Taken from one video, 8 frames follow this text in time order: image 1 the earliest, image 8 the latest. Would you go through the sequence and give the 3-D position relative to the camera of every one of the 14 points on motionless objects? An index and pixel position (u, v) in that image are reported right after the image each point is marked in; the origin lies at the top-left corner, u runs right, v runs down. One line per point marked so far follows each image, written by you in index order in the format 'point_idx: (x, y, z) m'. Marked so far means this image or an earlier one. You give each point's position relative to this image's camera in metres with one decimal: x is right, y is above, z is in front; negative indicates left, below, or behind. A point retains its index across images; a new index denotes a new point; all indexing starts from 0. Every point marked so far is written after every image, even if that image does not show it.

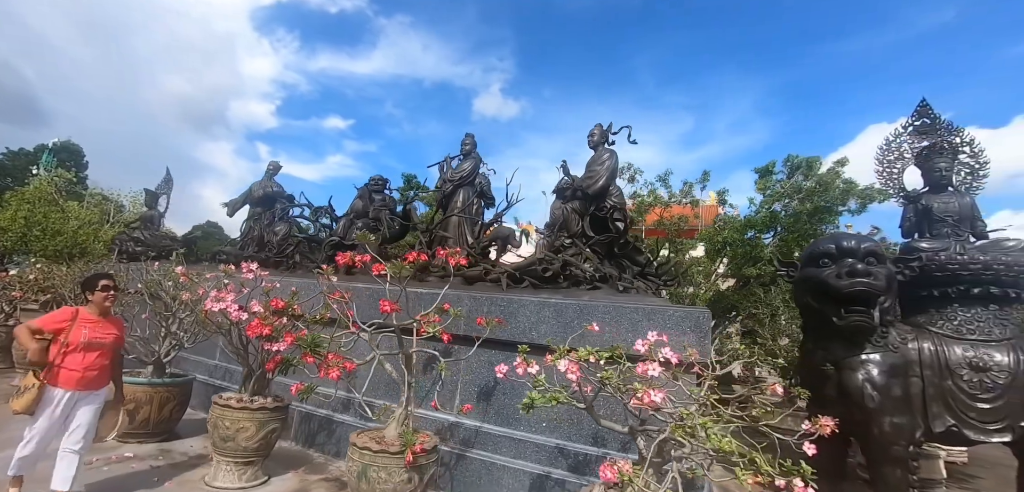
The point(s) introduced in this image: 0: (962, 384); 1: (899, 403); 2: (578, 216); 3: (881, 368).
0: (+2.9, -0.9, +3.1) m
1: (+2.5, -1.0, +3.1) m
2: (+0.6, +0.3, +4.8) m
3: (+2.5, -0.8, +3.2) m
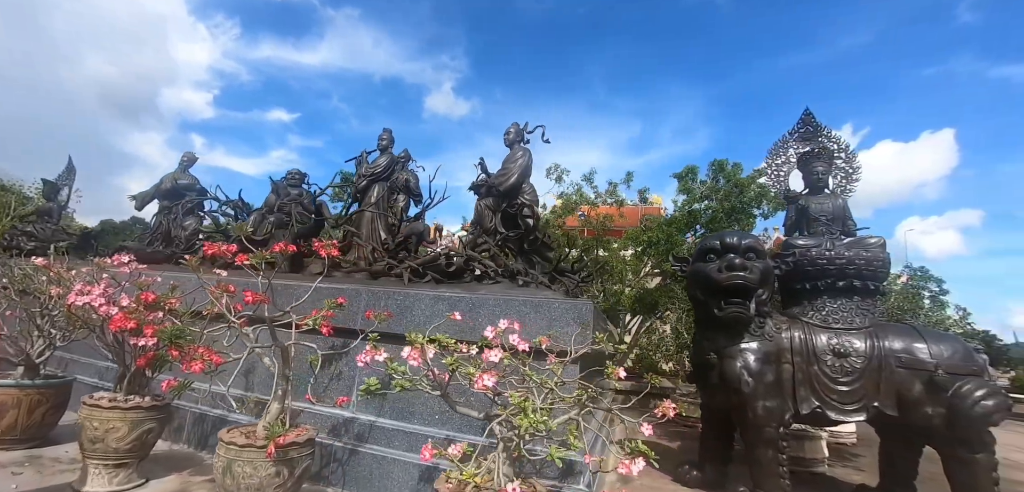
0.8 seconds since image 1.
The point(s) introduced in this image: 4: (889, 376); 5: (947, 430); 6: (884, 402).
0: (+2.2, -0.9, +3.4) m
1: (+1.8, -1.0, +3.4) m
2: (-0.2, +0.3, +4.8) m
3: (+1.7, -0.8, +3.4) m
4: (+2.5, -0.9, +3.2) m
5: (+2.8, -1.2, +3.0) m
6: (+2.5, -1.0, +3.2) m
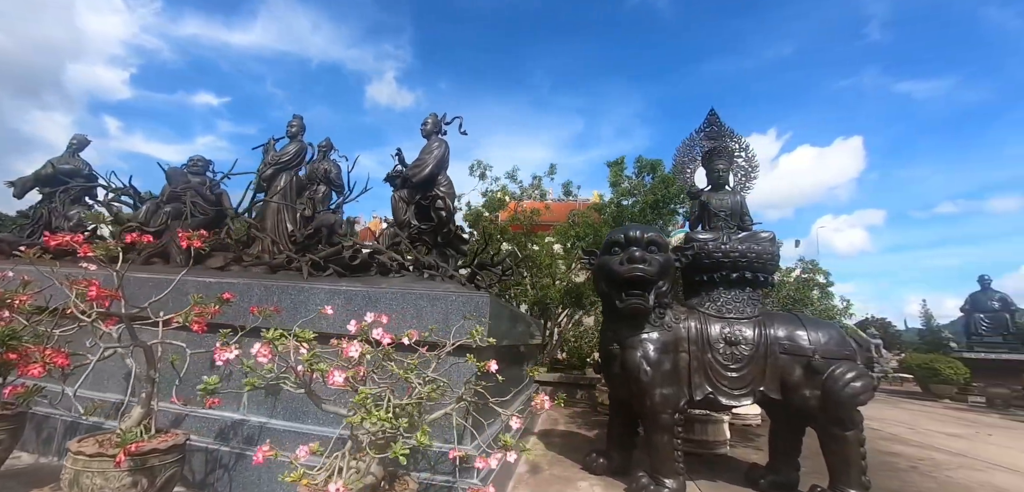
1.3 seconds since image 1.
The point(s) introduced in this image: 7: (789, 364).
0: (+1.5, -0.8, +3.5) m
1: (+1.1, -0.9, +3.5) m
2: (-1.0, +0.4, +4.7) m
3: (+1.1, -0.7, +3.5) m
4: (+1.9, -0.8, +3.4) m
5: (+2.1, -1.1, +3.2) m
6: (+1.8, -1.0, +3.4) m
7: (+2.0, -0.8, +3.3) m
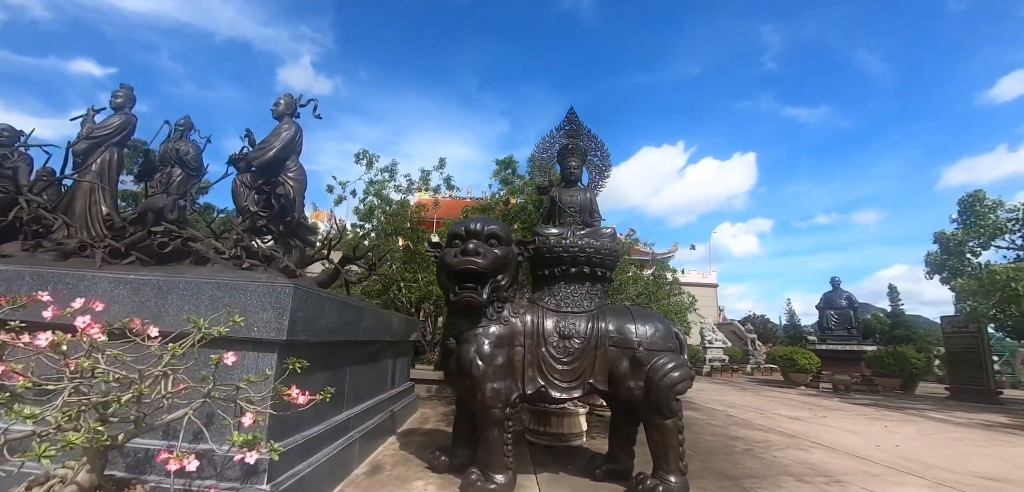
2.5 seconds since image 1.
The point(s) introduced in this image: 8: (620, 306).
0: (+0.3, -0.8, +3.6) m
1: (-0.1, -0.9, +3.5) m
2: (-2.4, +0.5, +4.3) m
3: (-0.2, -0.7, +3.5) m
4: (+0.7, -0.8, +3.5) m
5: (+0.9, -1.1, +3.4) m
6: (+0.6, -1.0, +3.5) m
7: (+0.8, -0.8, +3.4) m
8: (+0.9, -0.5, +3.7) m
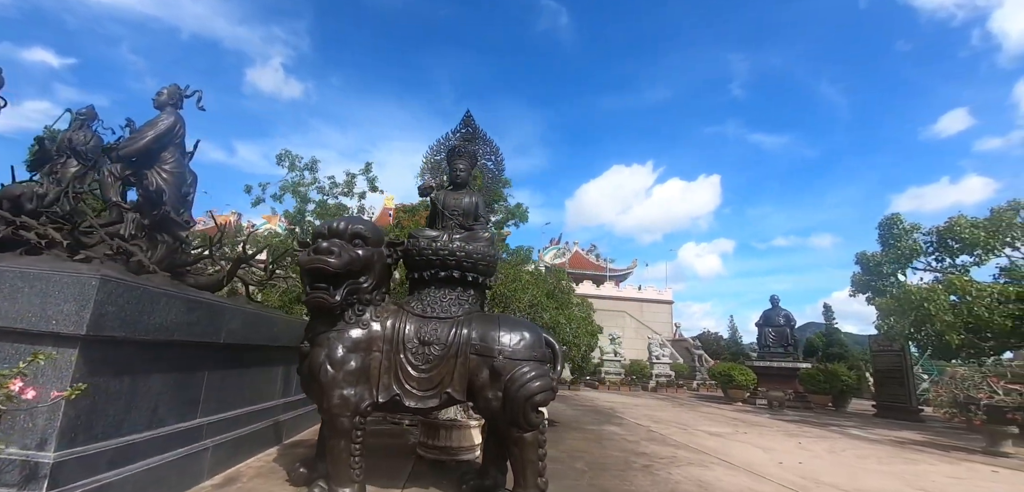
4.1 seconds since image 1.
0: (-0.7, -0.8, +3.4) m
1: (-1.1, -0.9, +3.3) m
2: (-3.4, +0.6, +4.1) m
3: (-1.2, -0.7, +3.3) m
4: (-0.3, -0.8, +3.3) m
5: (-0.1, -1.1, +3.2) m
6: (-0.4, -1.0, +3.3) m
7: (-0.2, -0.8, +3.3) m
8: (-0.2, -0.5, +3.6) m
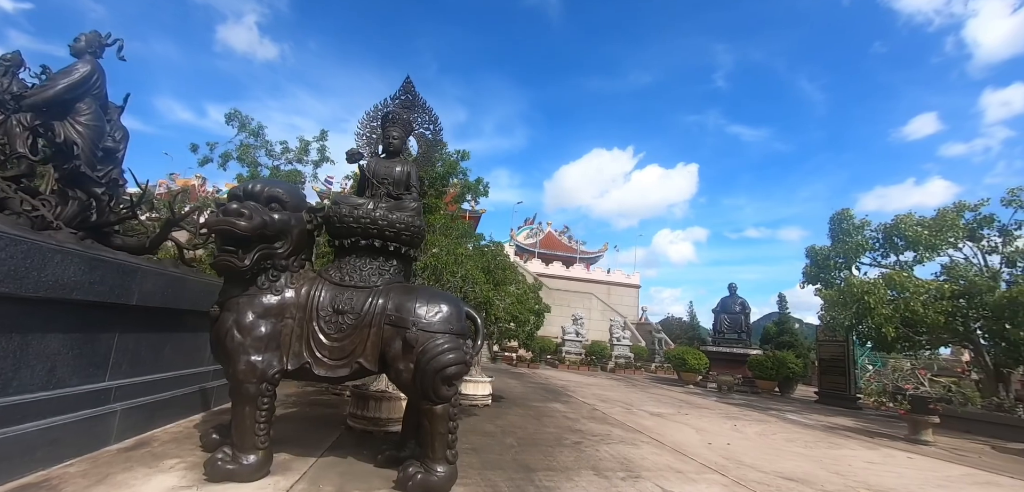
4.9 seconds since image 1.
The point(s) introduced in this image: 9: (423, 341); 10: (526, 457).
0: (-1.3, -0.5, +3.3) m
1: (-1.7, -0.6, +3.2) m
2: (-4.0, +0.9, +3.8) m
3: (-1.8, -0.4, +3.2) m
4: (-0.9, -0.6, +3.3) m
5: (-0.7, -0.9, +3.2) m
6: (-1.0, -0.8, +3.3) m
7: (-0.8, -0.6, +3.3) m
8: (-0.7, -0.3, +3.5) m
9: (-0.6, -0.6, +3.2) m
10: (+0.1, -1.9, +4.3) m
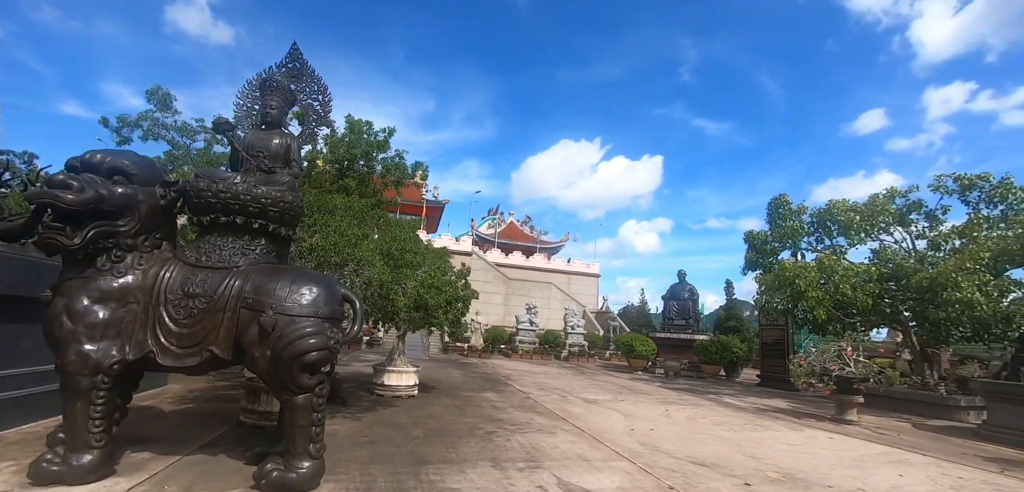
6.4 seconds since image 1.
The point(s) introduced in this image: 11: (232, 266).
0: (-2.1, -0.4, +3.0) m
1: (-2.5, -0.5, +2.9) m
2: (-4.8, +1.1, +3.3) m
3: (-2.6, -0.3, +2.9) m
4: (-1.7, -0.4, +3.0) m
5: (-1.5, -0.8, +2.9) m
6: (-1.8, -0.6, +3.0) m
7: (-1.6, -0.5, +3.0) m
8: (-1.6, -0.1, +3.2) m
9: (-1.4, -0.5, +3.0) m
10: (-0.7, -1.7, +4.1) m
11: (-1.8, -0.1, +3.2) m
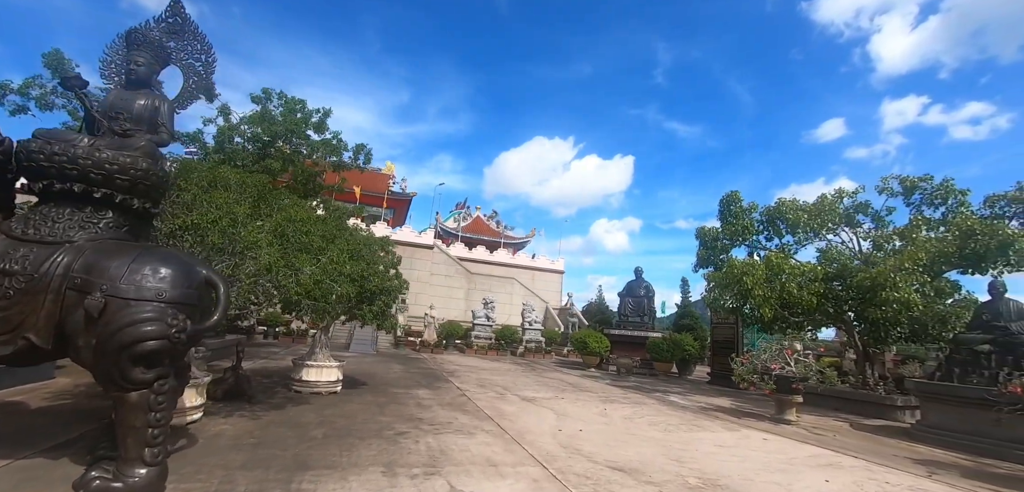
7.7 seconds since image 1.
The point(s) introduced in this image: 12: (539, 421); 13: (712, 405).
0: (-2.8, -0.2, +2.6) m
1: (-3.2, -0.3, +2.4) m
2: (-5.5, +1.3, +2.7) m
3: (-3.2, -0.1, +2.4) m
4: (-2.4, -0.3, +2.5) m
5: (-2.2, -0.6, +2.5) m
6: (-2.5, -0.5, +2.5) m
7: (-2.3, -0.3, +2.5) m
8: (-2.3, 0.0, +2.8) m
9: (-2.1, -0.3, +2.5) m
10: (-1.5, -1.6, +3.7) m
11: (-2.5, 0.0, +2.7) m
12: (+0.4, -2.1, +5.8) m
13: (+3.5, -2.8, +8.3) m
